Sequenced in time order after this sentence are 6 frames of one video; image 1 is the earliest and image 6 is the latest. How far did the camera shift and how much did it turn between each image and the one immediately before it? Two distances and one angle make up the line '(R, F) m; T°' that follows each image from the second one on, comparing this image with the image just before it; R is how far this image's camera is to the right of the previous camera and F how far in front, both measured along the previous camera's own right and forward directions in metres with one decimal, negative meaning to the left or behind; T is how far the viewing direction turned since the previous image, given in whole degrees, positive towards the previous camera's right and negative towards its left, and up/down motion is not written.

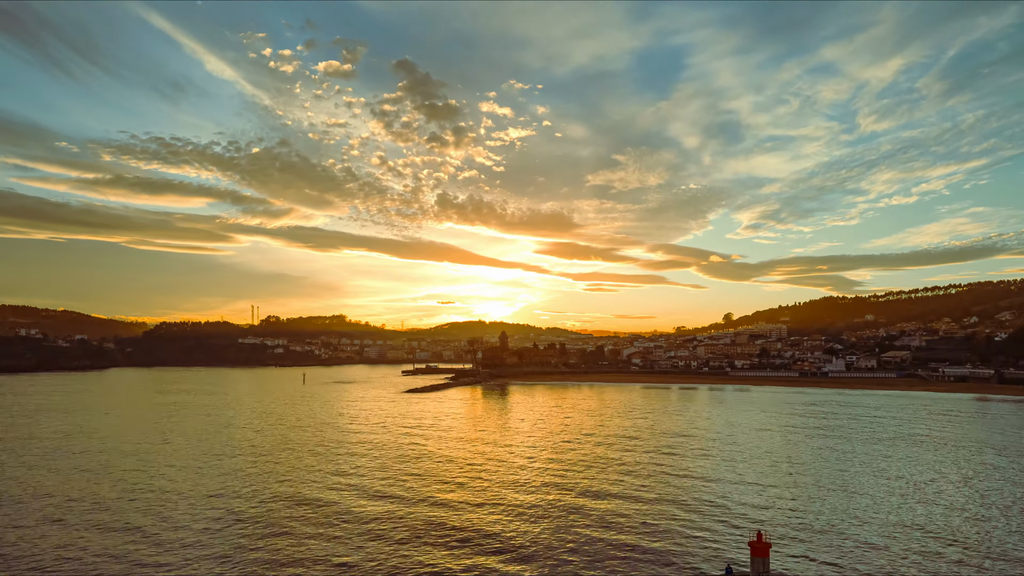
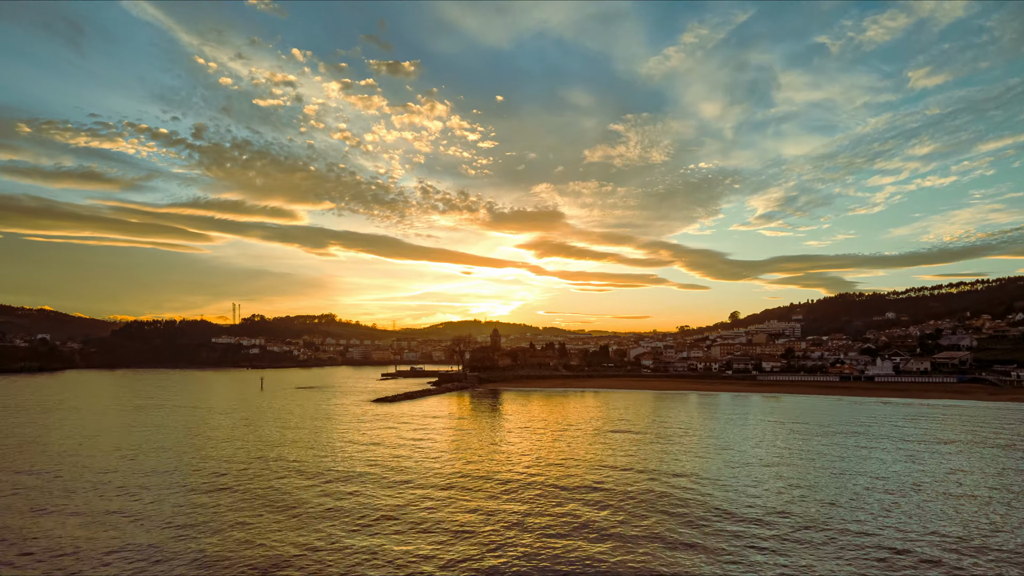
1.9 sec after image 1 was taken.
(+0.3, +5.8) m; 0°
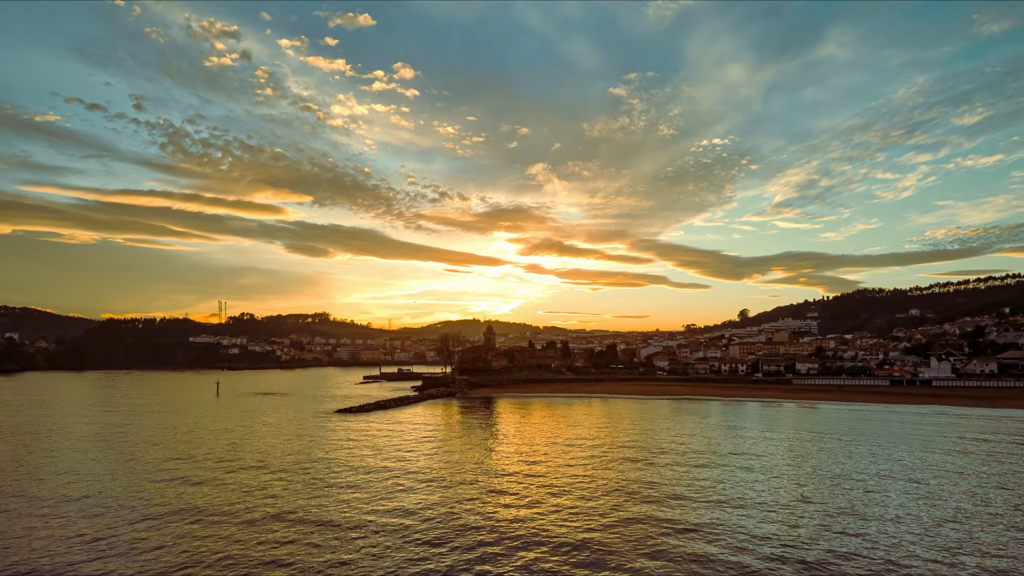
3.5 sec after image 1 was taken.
(+0.2, +4.8) m; 0°
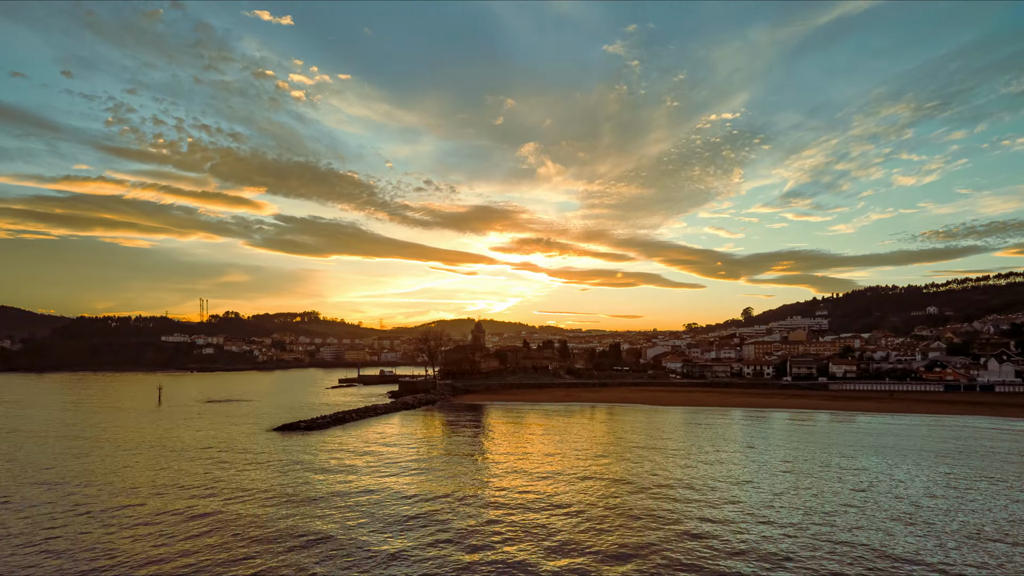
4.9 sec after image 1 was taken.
(+0.2, +4.3) m; +1°
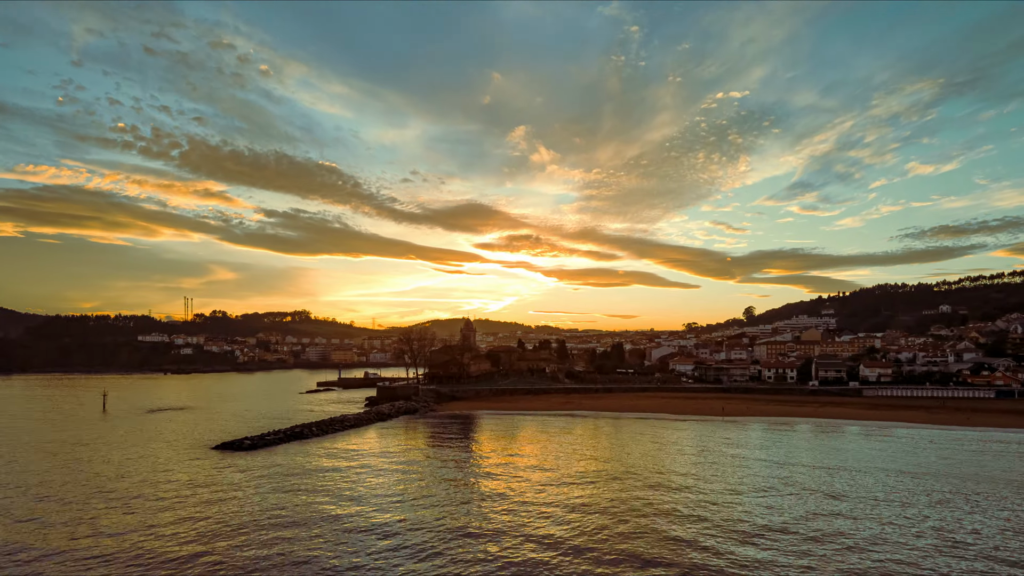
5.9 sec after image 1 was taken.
(+0.1, +3.1) m; 0°
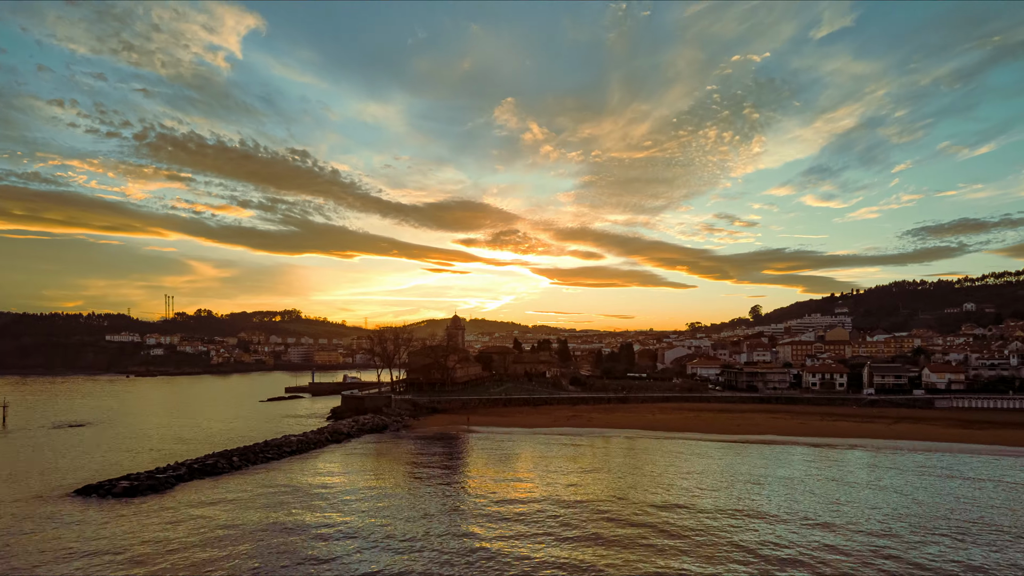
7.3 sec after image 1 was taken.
(+0.1, +4.2) m; 0°
